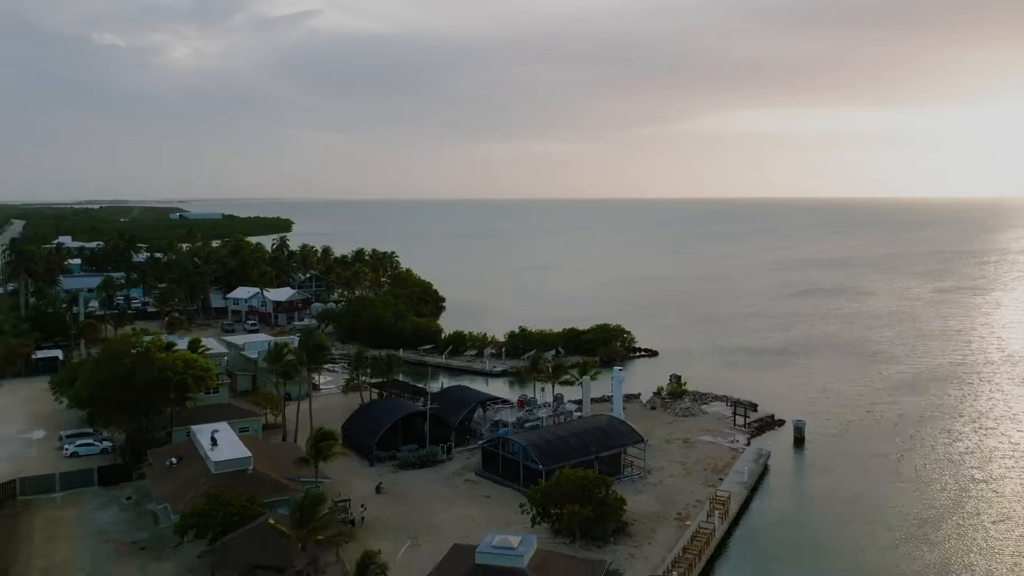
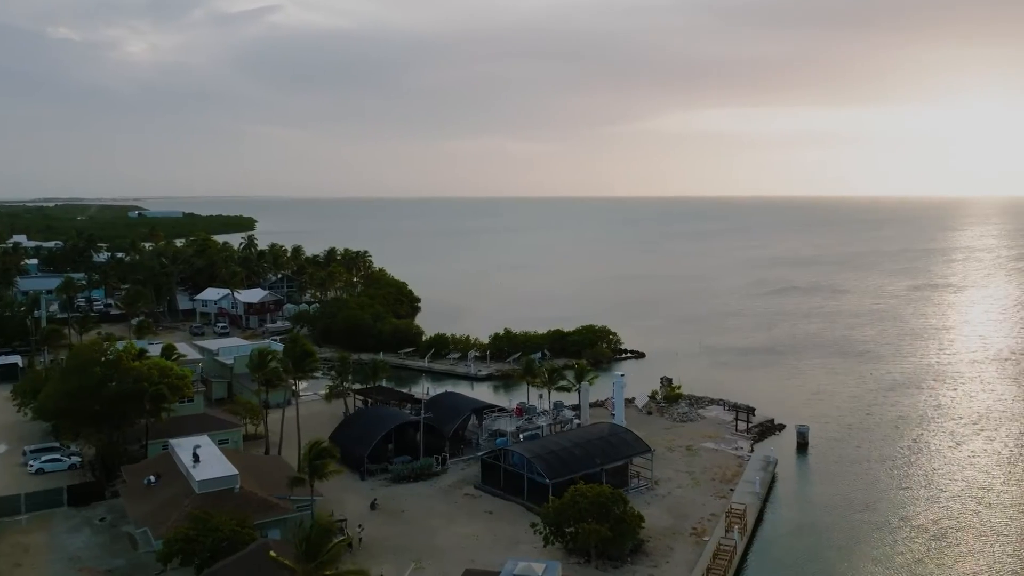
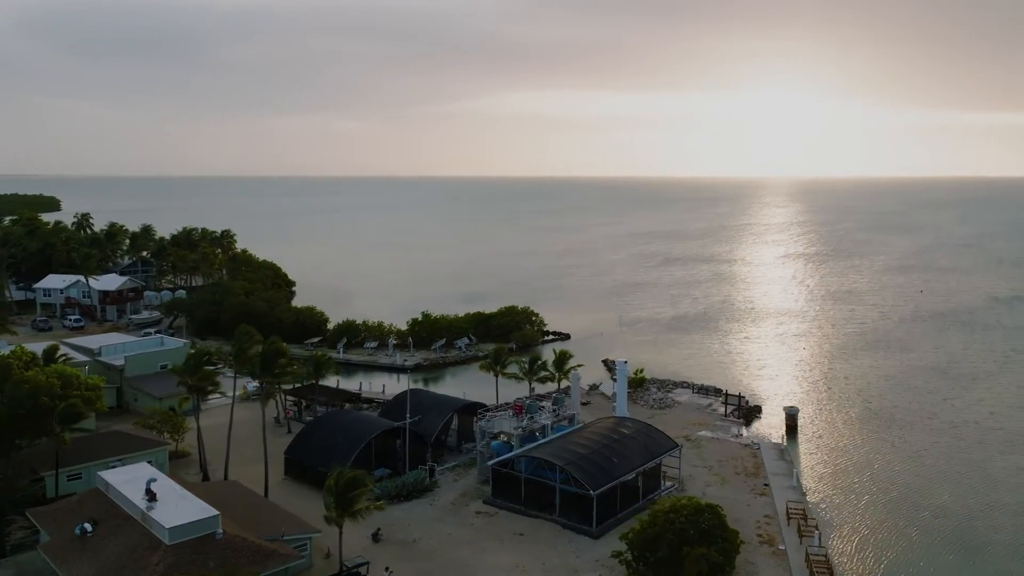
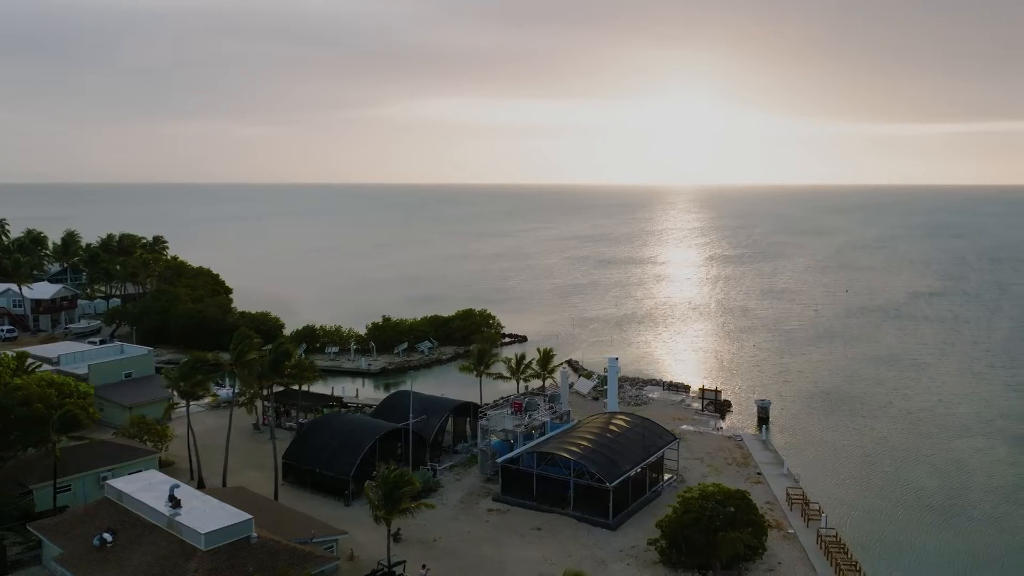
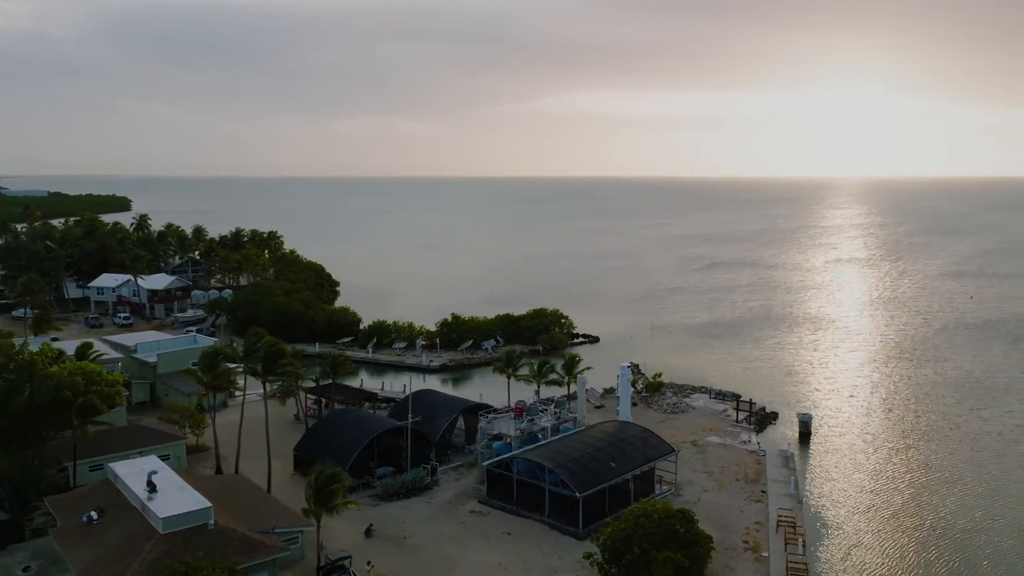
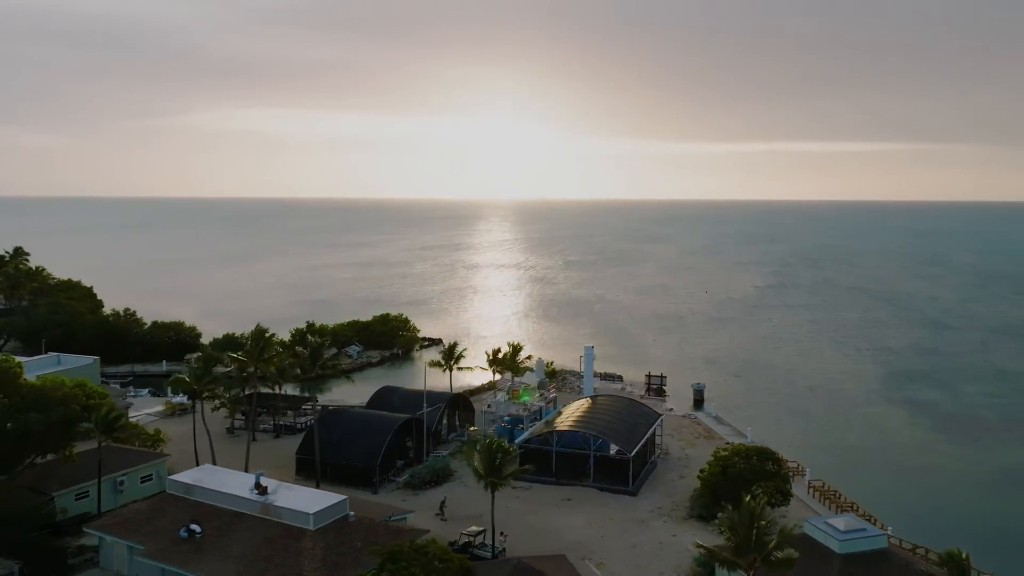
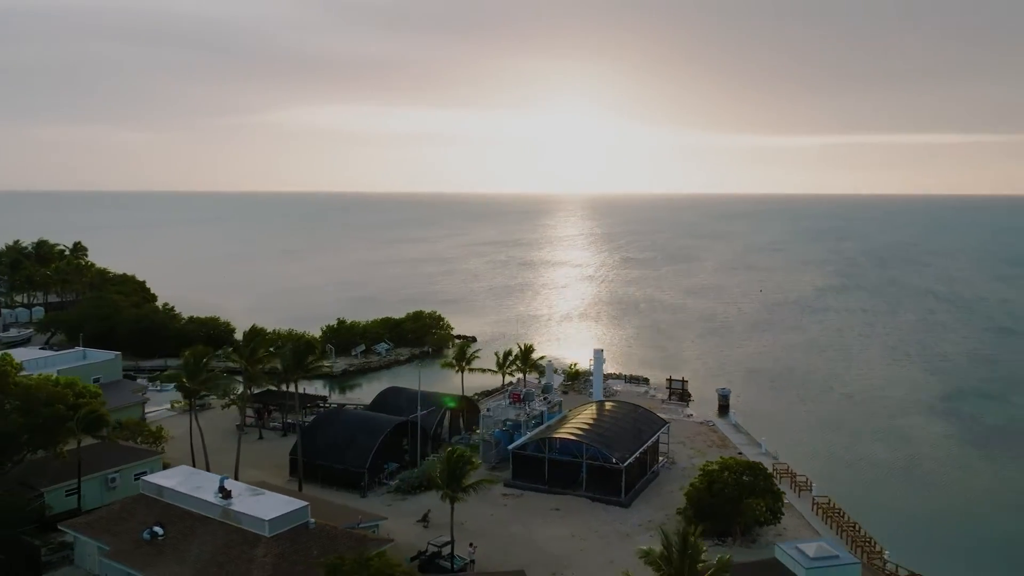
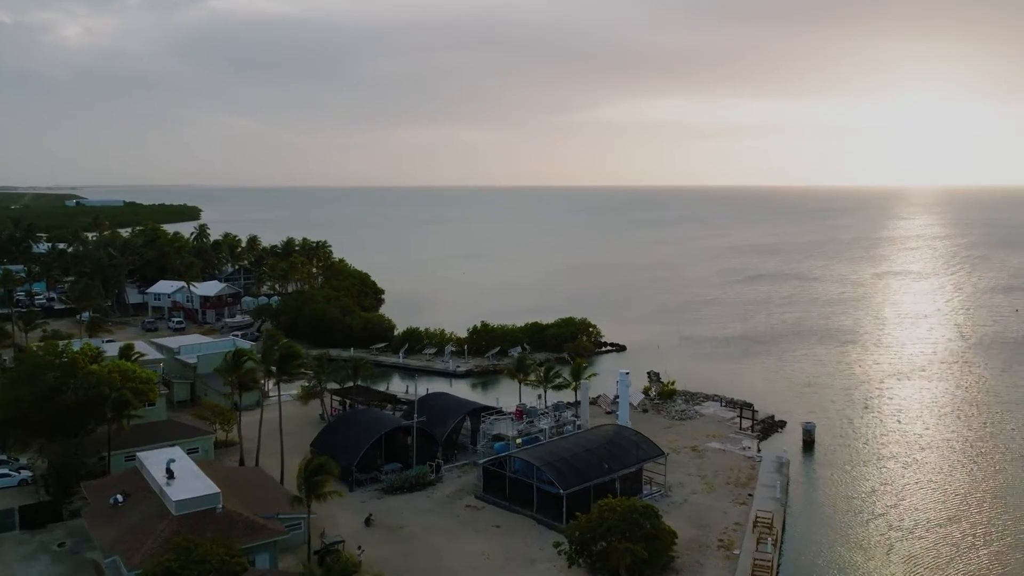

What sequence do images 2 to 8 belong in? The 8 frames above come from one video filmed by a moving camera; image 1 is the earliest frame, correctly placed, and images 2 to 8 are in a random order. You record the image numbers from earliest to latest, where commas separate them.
2, 8, 5, 3, 4, 7, 6
